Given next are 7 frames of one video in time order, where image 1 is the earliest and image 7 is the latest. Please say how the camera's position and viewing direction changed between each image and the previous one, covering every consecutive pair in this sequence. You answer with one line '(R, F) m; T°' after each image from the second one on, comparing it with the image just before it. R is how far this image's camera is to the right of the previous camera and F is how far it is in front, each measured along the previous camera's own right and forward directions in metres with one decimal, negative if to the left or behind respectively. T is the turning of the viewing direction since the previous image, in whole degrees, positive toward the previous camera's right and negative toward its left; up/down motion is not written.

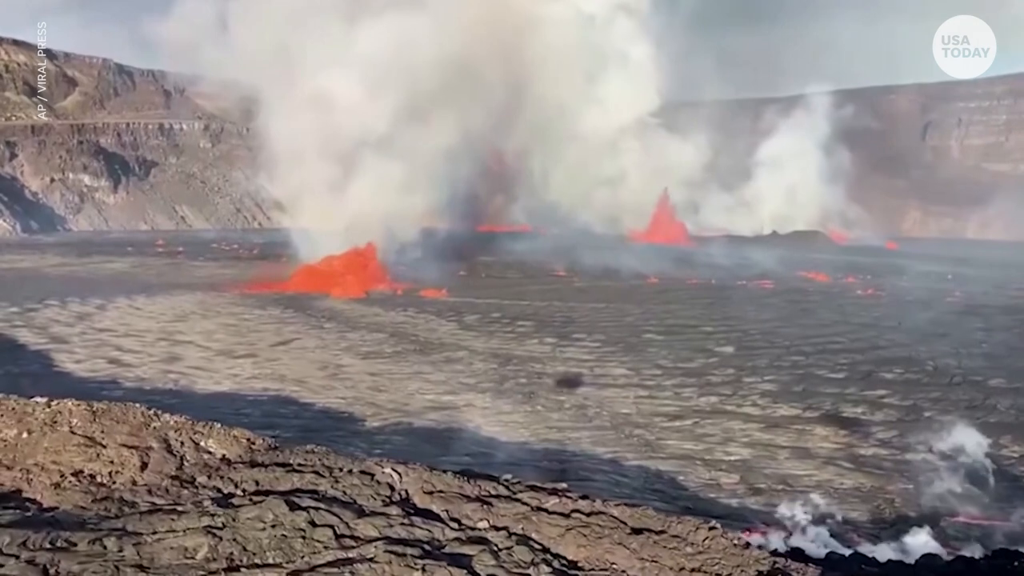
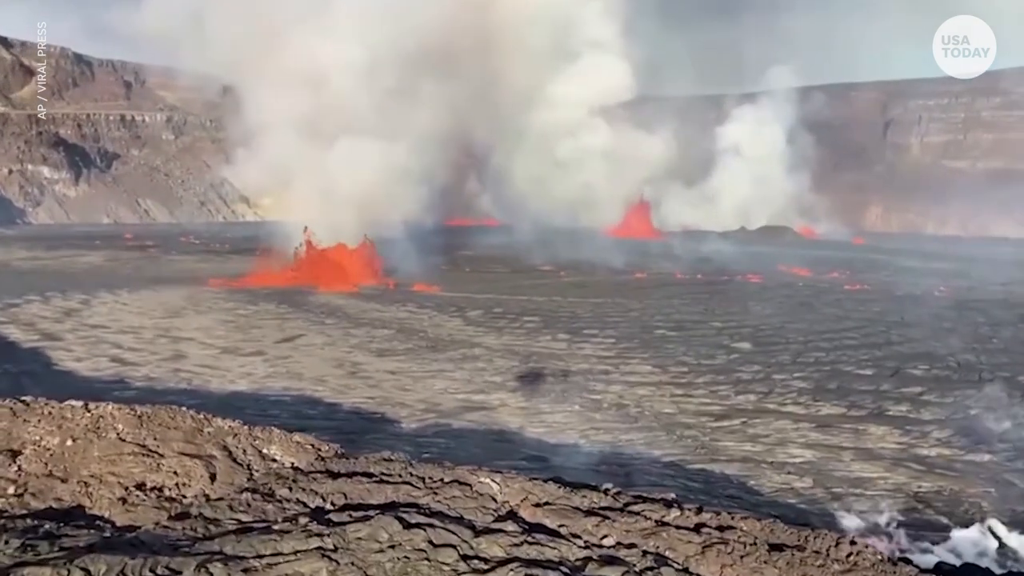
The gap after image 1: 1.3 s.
(-1.3, +0.7) m; +2°
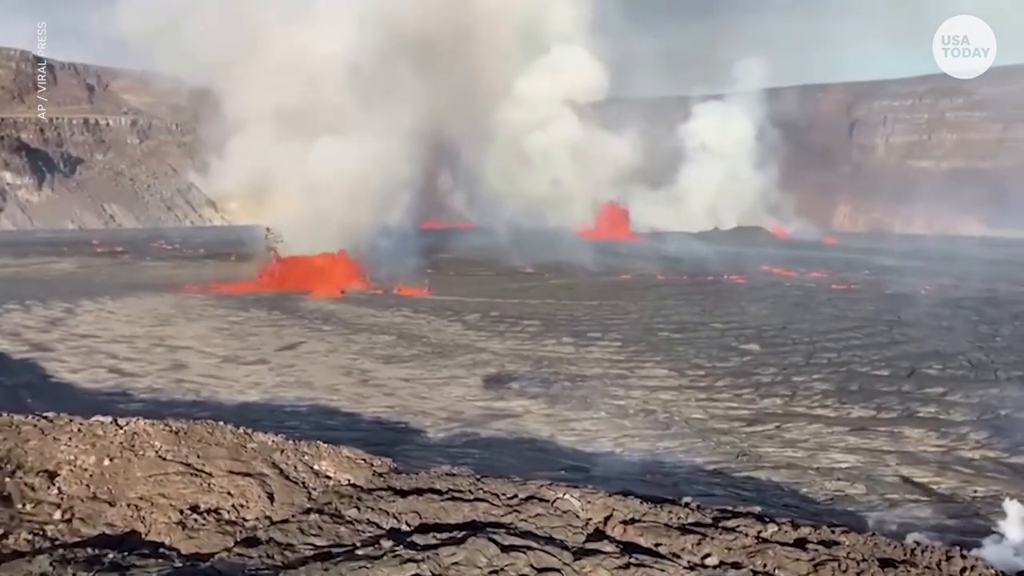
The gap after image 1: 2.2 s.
(-0.9, +0.5) m; +2°
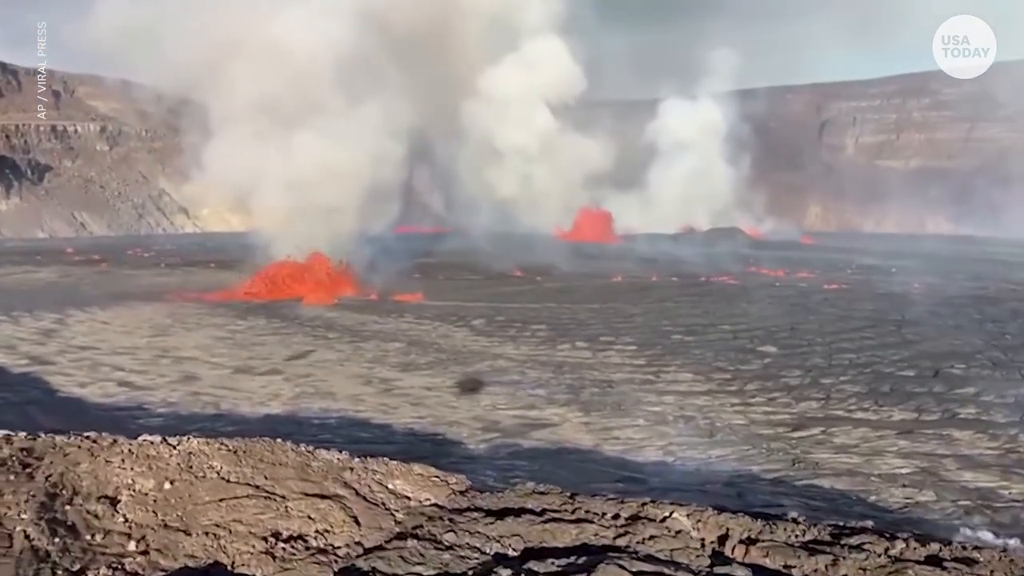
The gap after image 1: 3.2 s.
(-1.0, +0.5) m; +2°
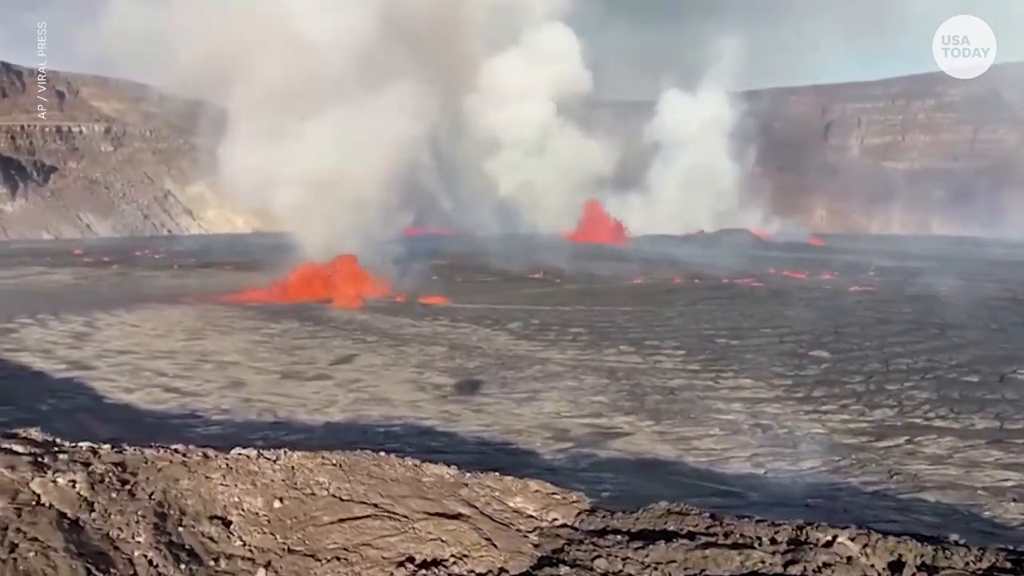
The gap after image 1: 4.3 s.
(-1.1, +0.5) m; 0°
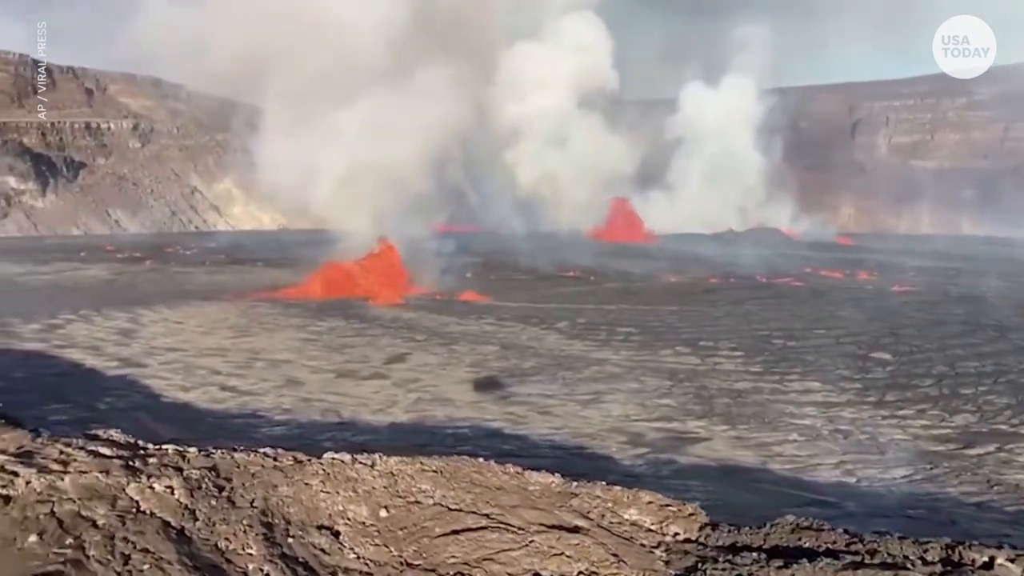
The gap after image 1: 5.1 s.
(-0.8, +0.4) m; -1°
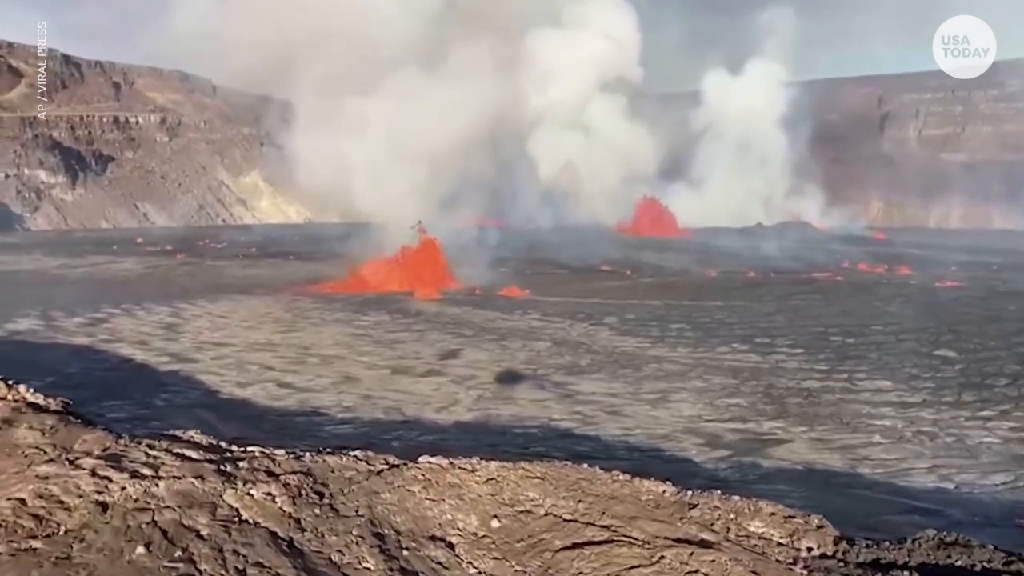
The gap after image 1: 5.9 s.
(-0.7, +0.4) m; -1°
